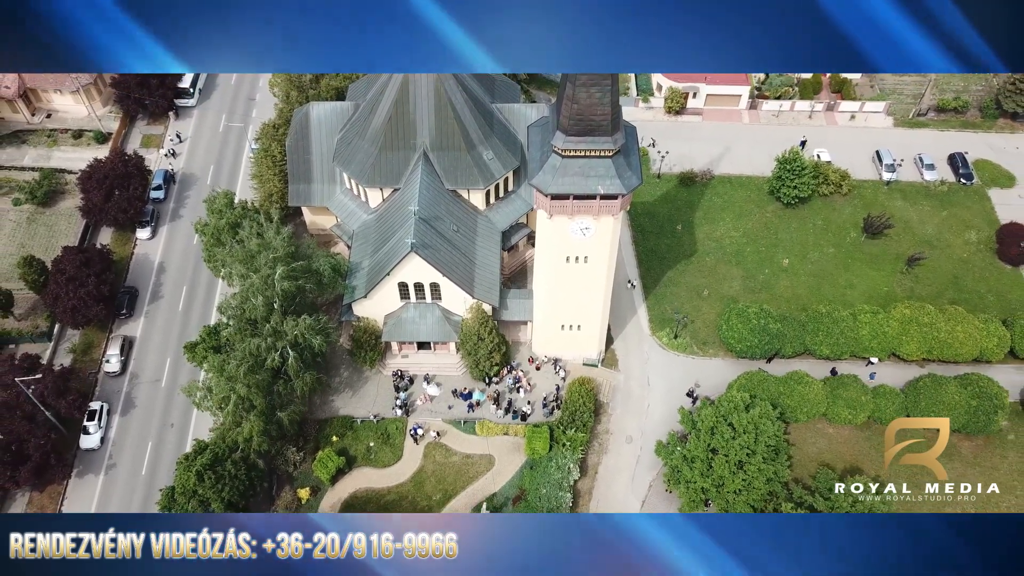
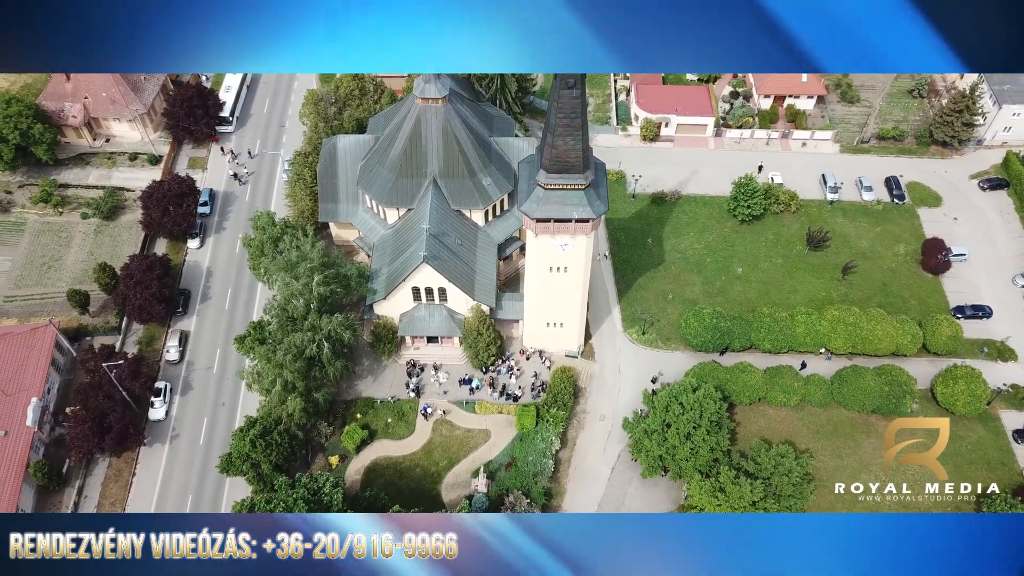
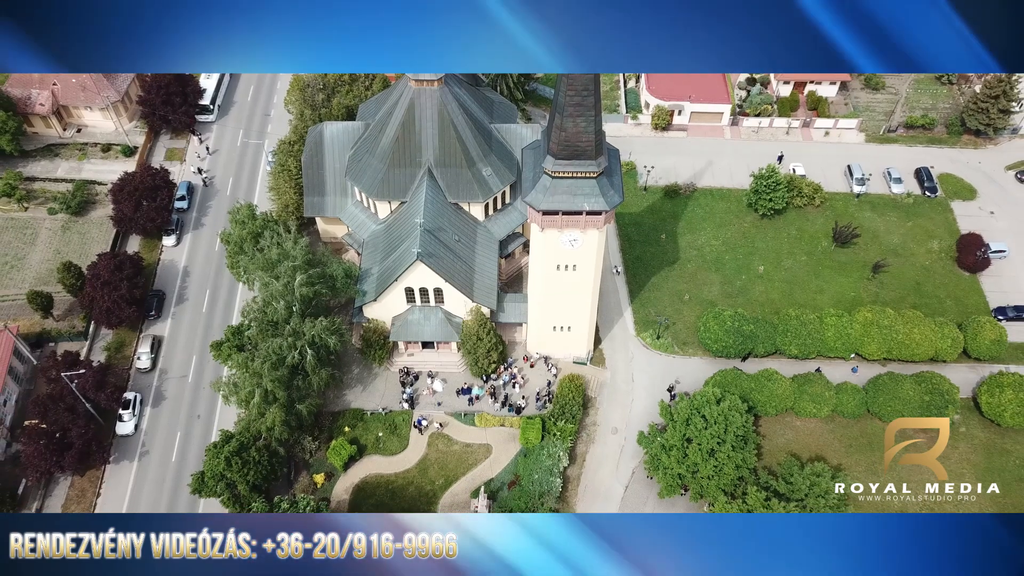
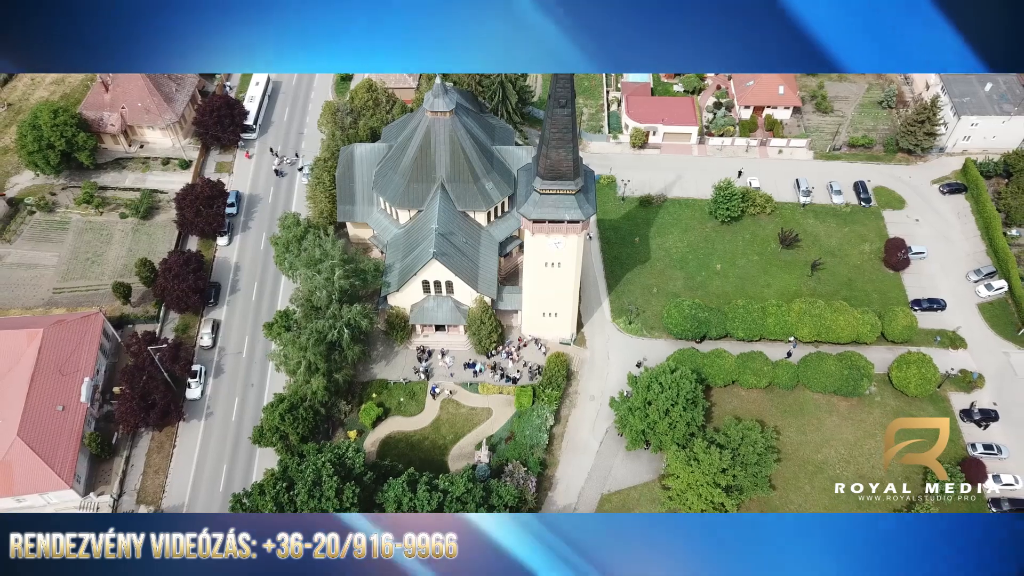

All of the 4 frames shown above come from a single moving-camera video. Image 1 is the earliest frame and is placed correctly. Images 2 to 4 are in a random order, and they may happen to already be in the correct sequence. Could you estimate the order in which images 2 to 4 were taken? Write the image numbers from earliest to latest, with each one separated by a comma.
3, 2, 4
